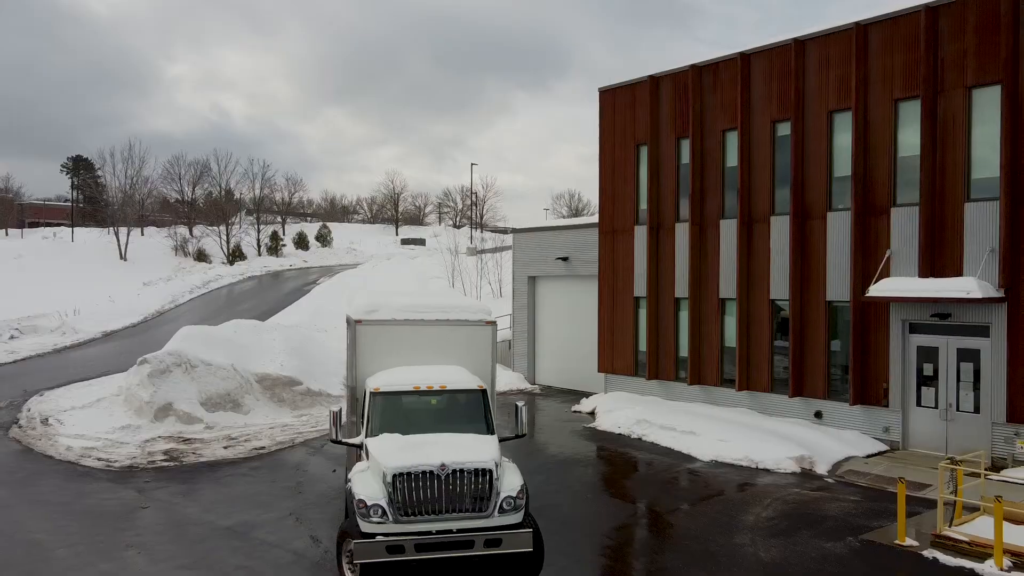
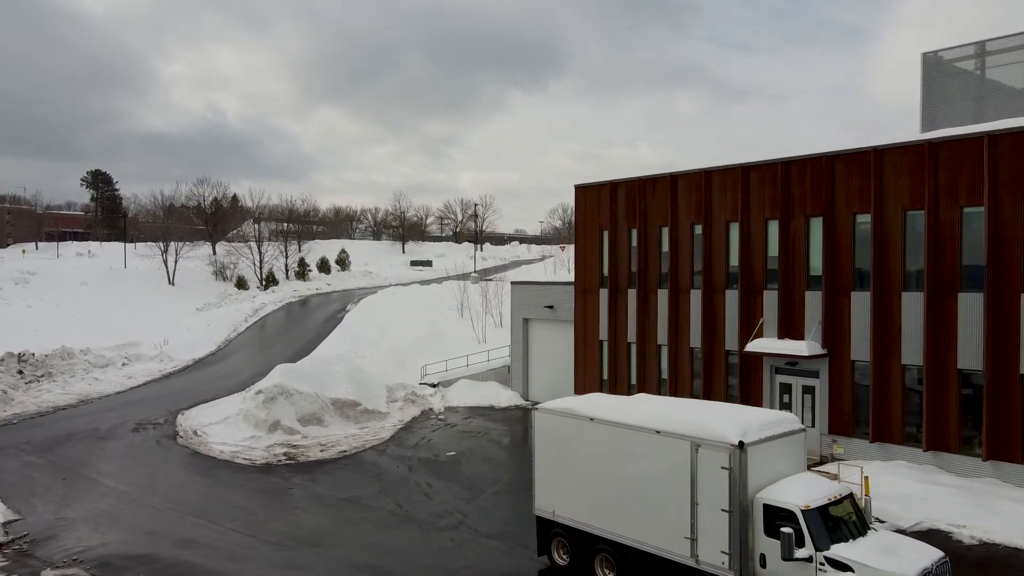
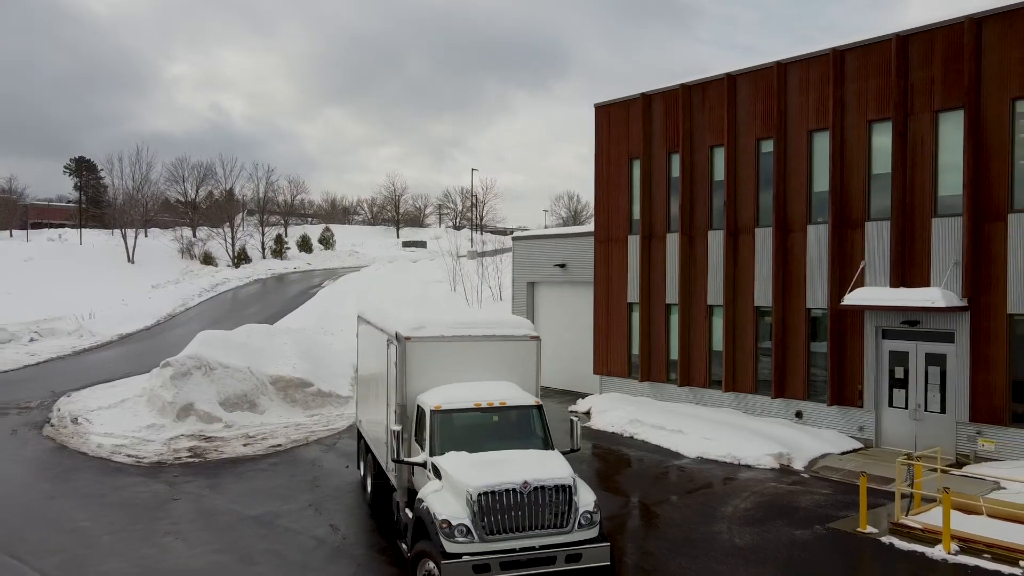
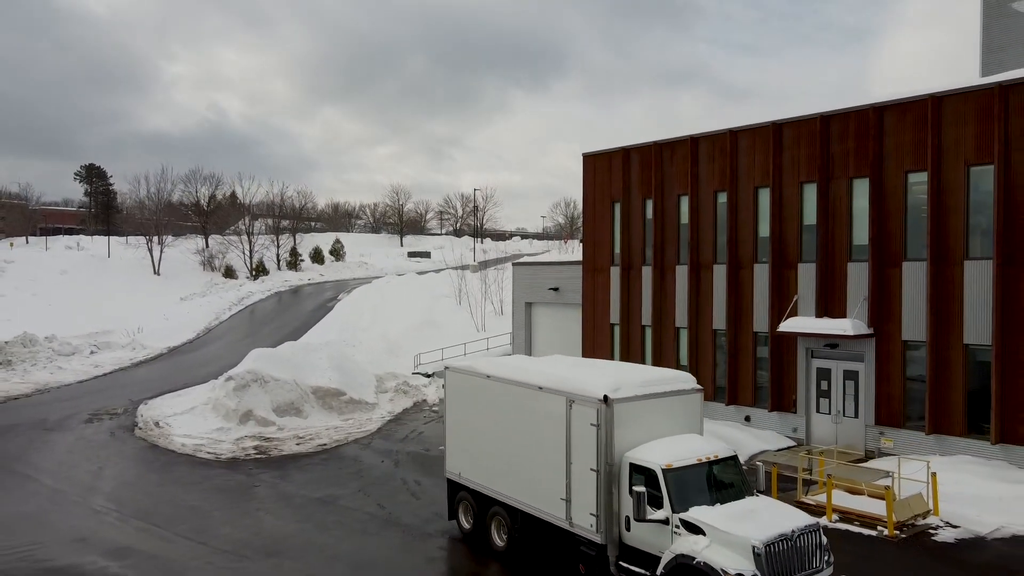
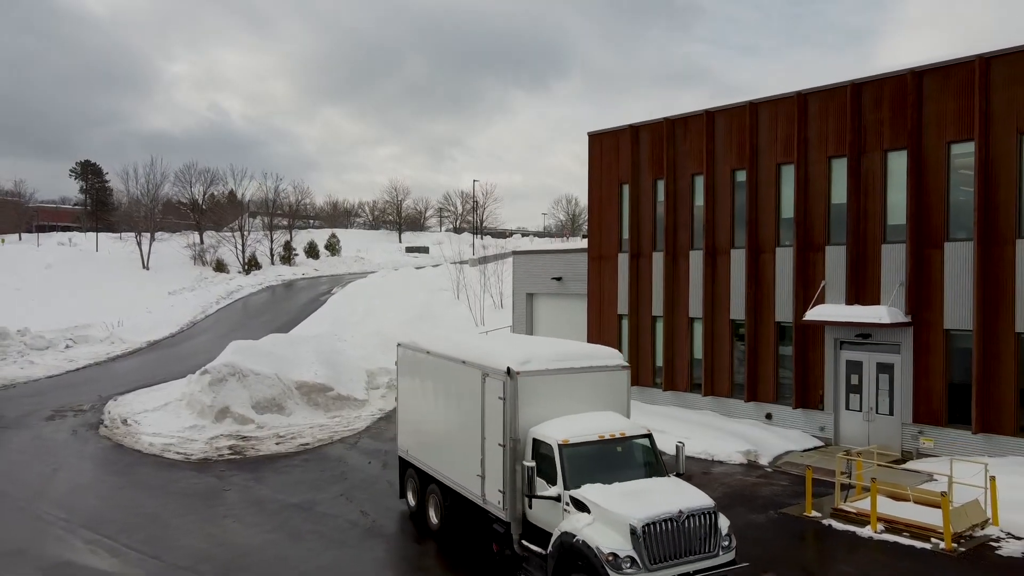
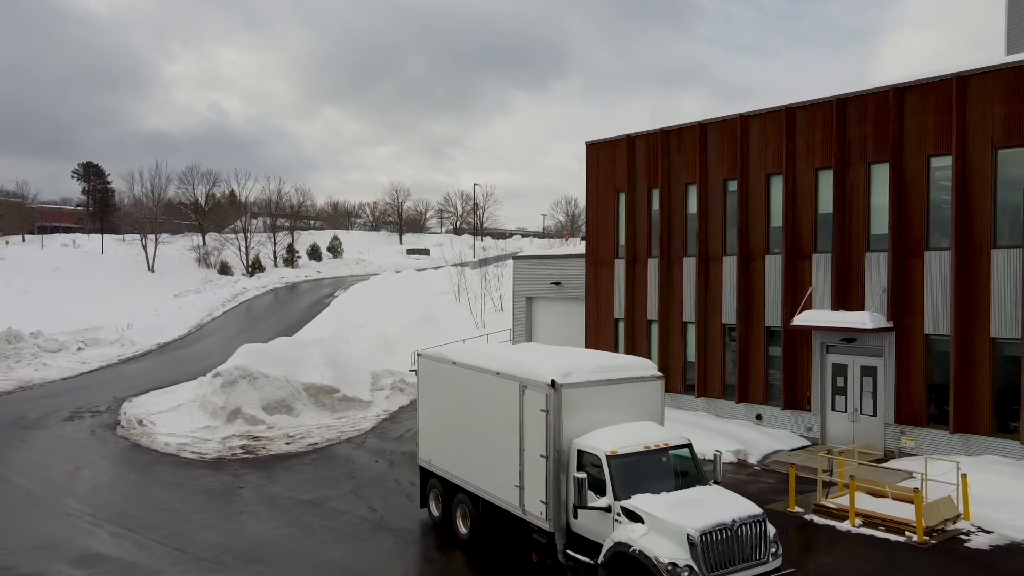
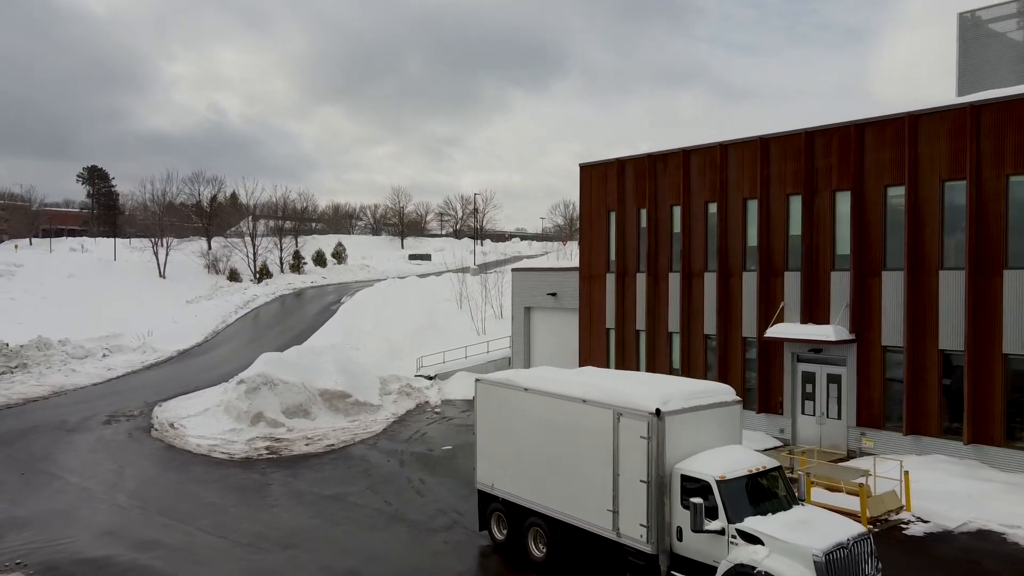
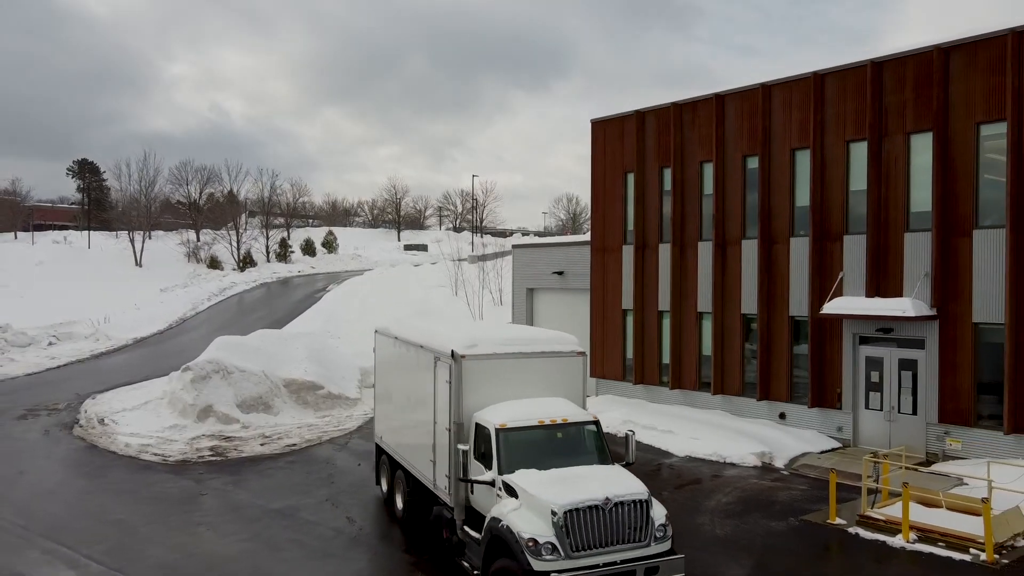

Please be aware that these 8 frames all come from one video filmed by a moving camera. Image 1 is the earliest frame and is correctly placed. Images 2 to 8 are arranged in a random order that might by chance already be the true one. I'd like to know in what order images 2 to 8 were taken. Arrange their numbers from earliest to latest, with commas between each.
3, 8, 5, 6, 4, 7, 2
